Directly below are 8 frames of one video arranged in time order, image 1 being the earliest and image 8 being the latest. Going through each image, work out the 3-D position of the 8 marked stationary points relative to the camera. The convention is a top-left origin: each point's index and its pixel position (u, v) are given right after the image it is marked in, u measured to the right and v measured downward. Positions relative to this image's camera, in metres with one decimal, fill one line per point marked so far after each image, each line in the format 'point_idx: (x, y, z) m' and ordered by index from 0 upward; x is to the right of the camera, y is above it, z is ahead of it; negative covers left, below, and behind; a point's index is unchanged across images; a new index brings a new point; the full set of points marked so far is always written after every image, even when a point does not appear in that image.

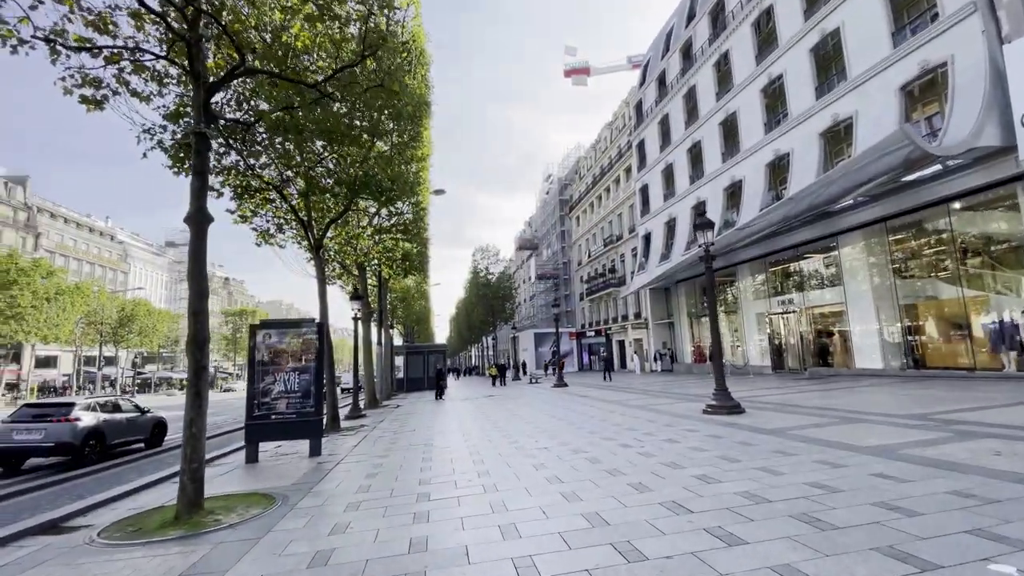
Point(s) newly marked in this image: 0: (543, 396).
0: (+1.3, -4.5, +19.6) m
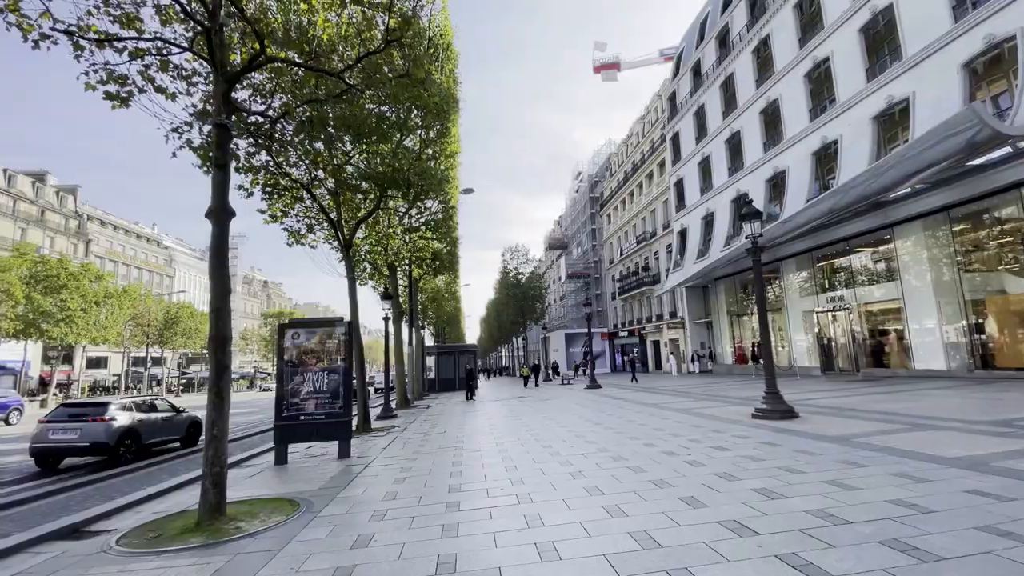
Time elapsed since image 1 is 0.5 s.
0: (+2.6, -4.4, +19.1) m
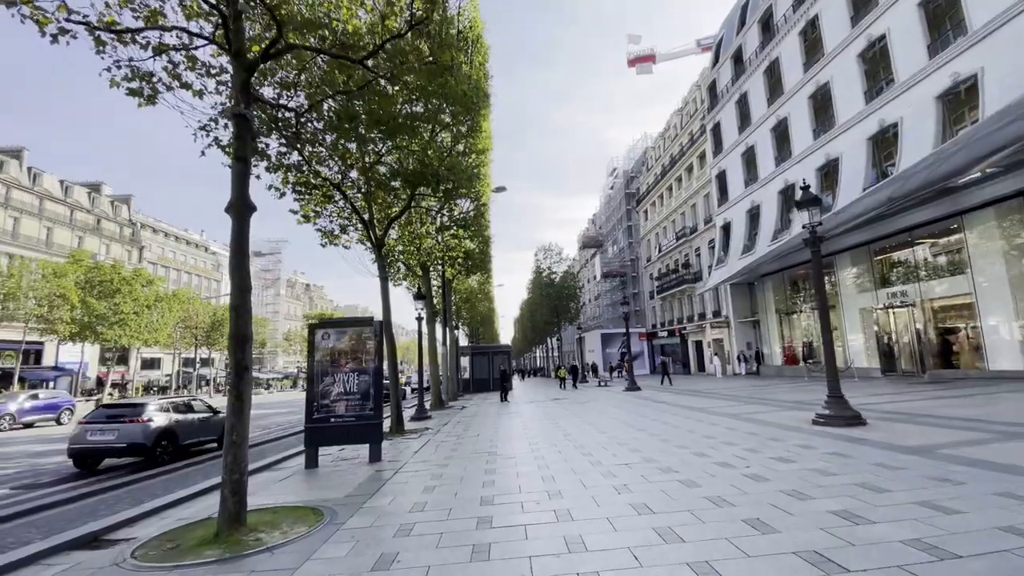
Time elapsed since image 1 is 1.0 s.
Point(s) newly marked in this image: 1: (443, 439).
0: (+4.0, -4.3, +18.3) m
1: (-1.5, -3.3, +10.3) m
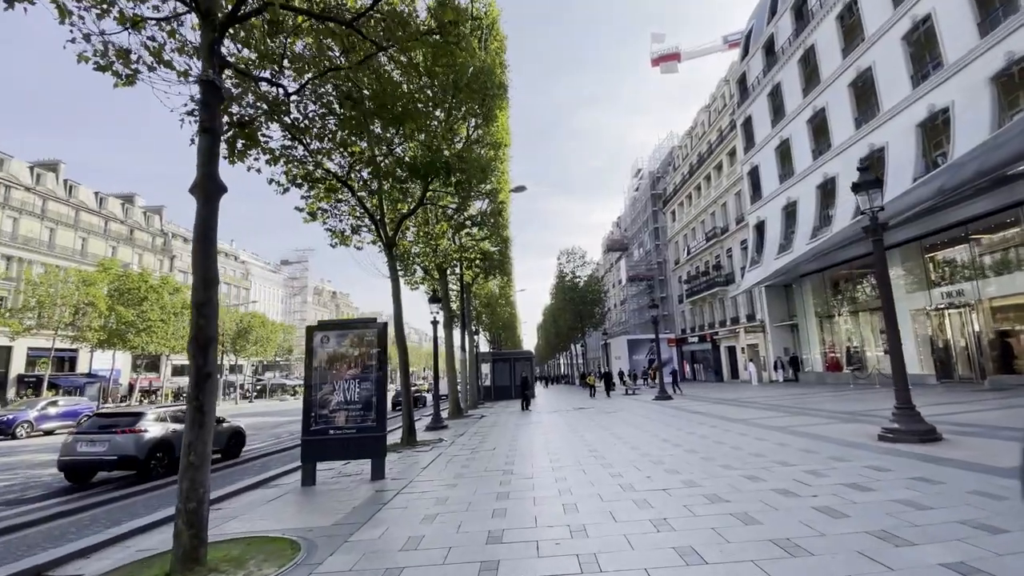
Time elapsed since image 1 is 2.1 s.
0: (+4.8, -4.4, +17.2) m
1: (-1.1, -3.3, +9.4) m
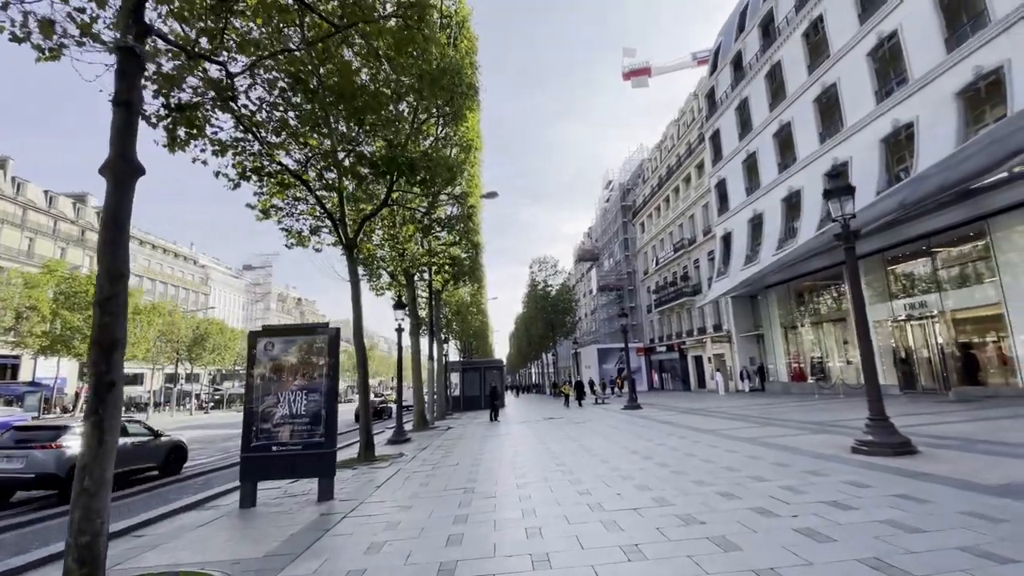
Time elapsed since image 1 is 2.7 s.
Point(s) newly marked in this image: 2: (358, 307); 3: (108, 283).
0: (+3.6, -4.7, +16.9) m
1: (-1.8, -3.4, +8.8) m
2: (-3.5, -0.4, +10.7) m
3: (-3.1, 0.0, +3.7) m
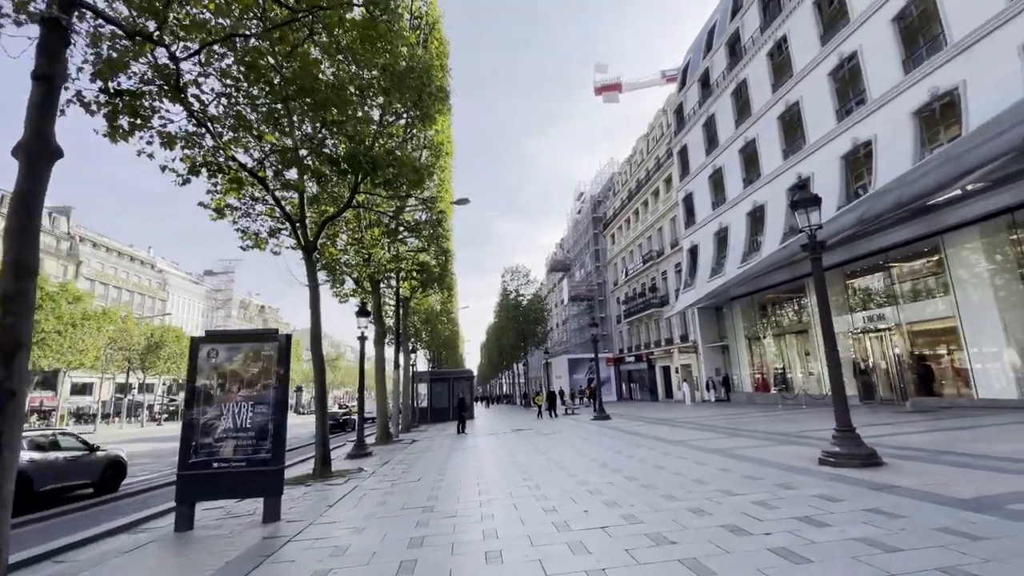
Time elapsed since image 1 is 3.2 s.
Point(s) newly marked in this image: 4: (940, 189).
0: (+2.5, -5.0, +16.7) m
1: (-2.4, -3.5, +8.3) m
2: (-4.2, -0.5, +10.2) m
3: (-3.4, +0.1, +3.2) m
4: (+11.3, +2.6, +12.5) m
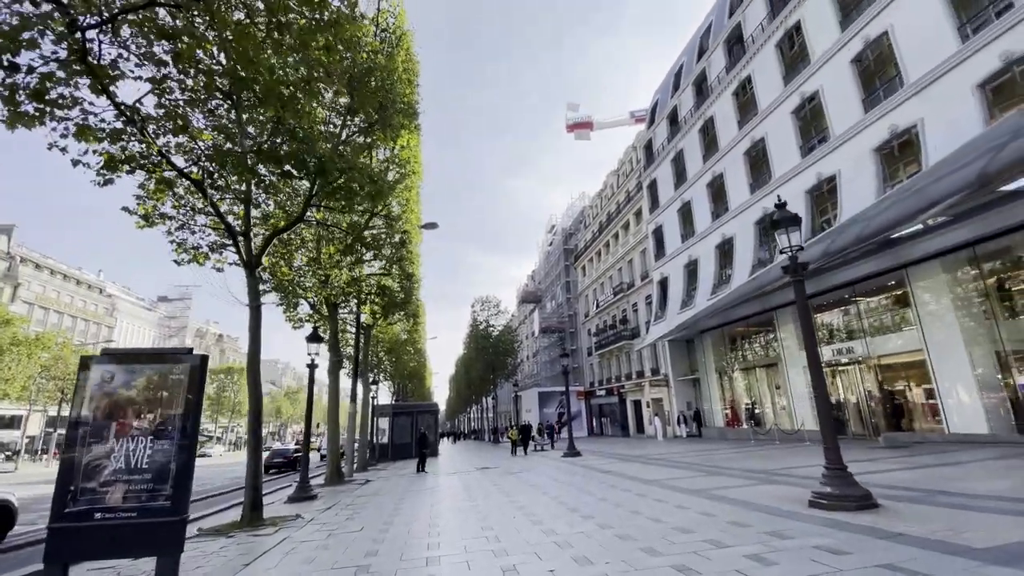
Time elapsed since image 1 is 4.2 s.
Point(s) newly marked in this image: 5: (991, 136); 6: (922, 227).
0: (+1.3, -6.0, +15.7) m
1: (-3.1, -3.8, +7.2) m
2: (-4.9, -0.9, +9.1) m
3: (-3.7, +0.2, +2.2) m
4: (+10.5, +1.8, +12.6) m
5: (+11.5, +3.7, +11.3) m
6: (+11.5, +1.7, +13.2) m
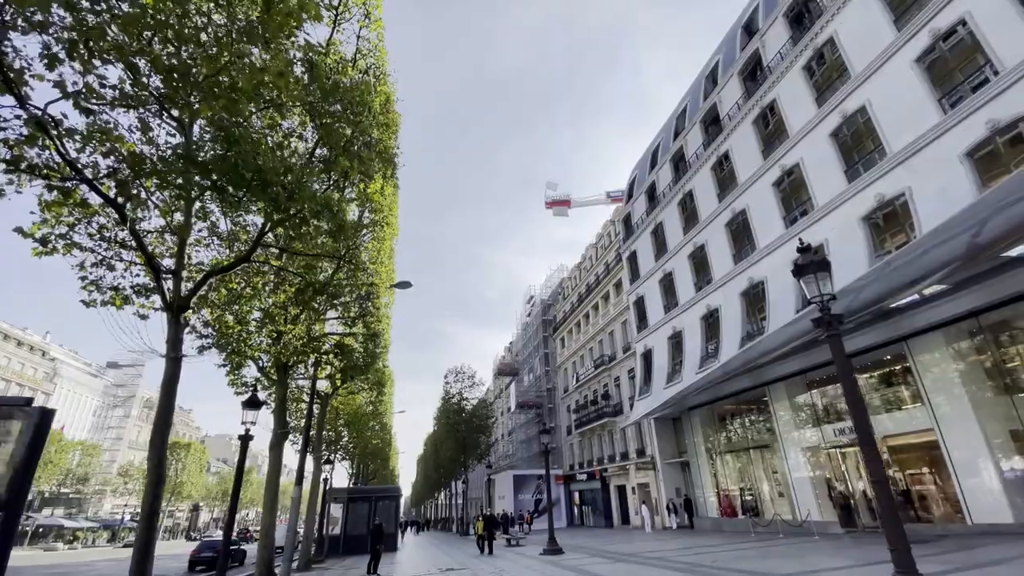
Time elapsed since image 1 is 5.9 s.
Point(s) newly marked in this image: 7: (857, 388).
0: (+0.5, -7.9, +13.3) m
1: (-3.4, -4.2, +5.1) m
2: (-5.3, -1.7, +7.3) m
3: (-3.7, +0.5, +0.8) m
4: (+10.0, 0.0, +11.9) m
5: (+11.1, +2.0, +11.0) m
6: (+10.9, -0.2, +12.5) m
7: (+4.2, -1.2, +5.8) m
